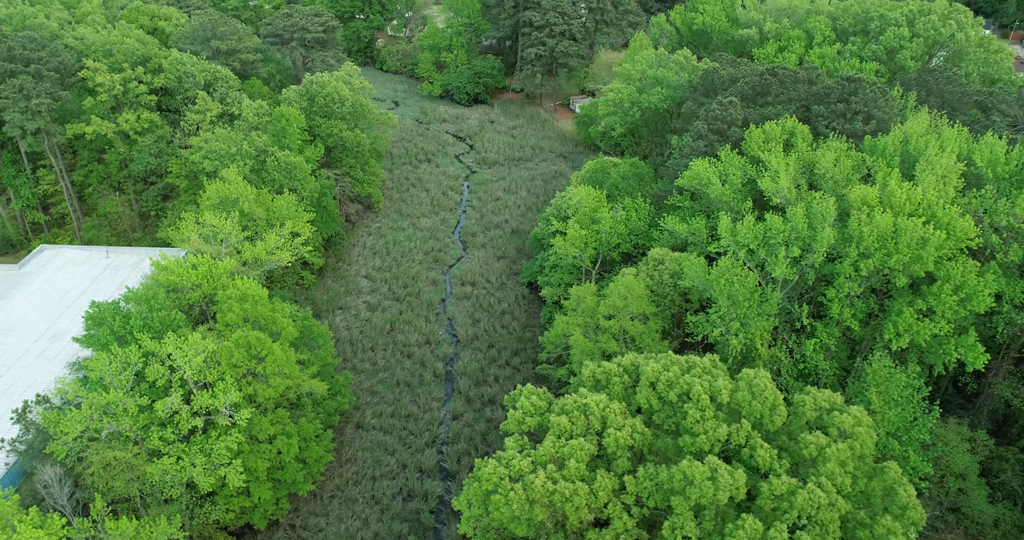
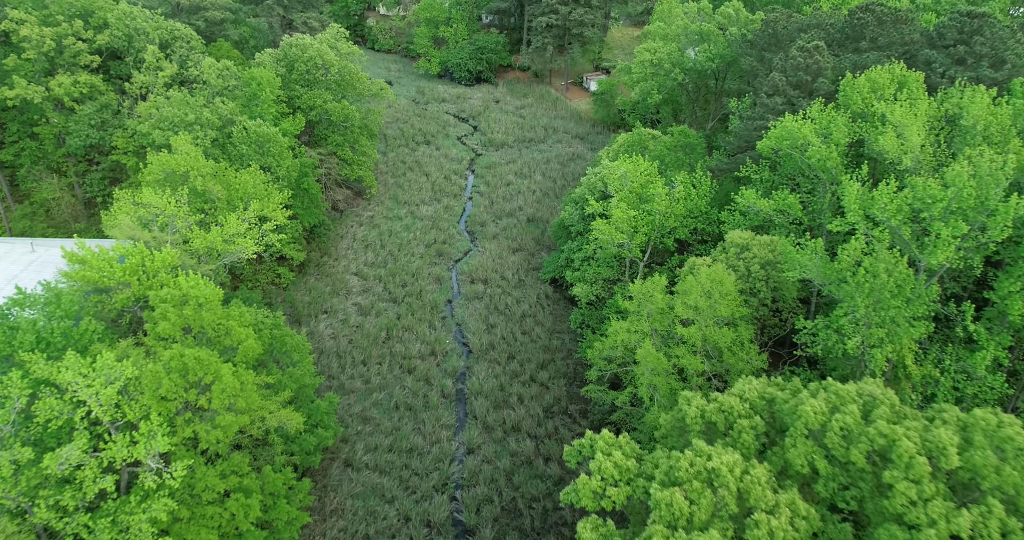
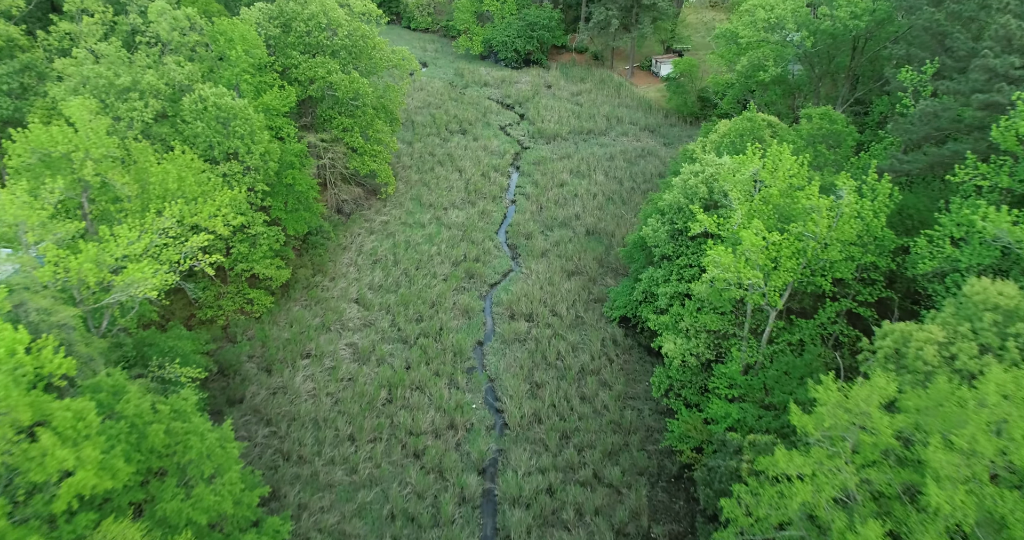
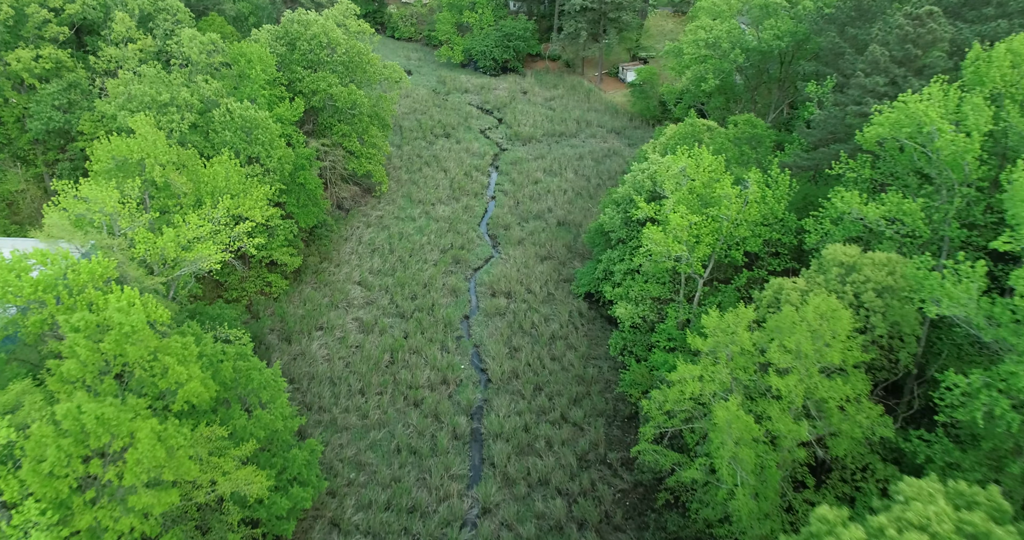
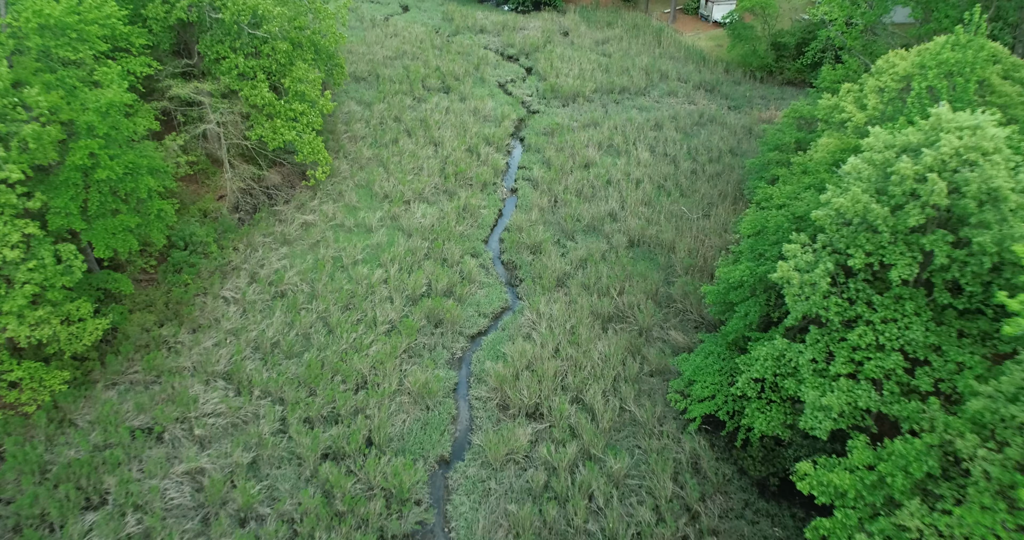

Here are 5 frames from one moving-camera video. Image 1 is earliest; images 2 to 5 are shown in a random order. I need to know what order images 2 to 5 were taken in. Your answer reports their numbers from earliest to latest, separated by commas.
2, 4, 3, 5
